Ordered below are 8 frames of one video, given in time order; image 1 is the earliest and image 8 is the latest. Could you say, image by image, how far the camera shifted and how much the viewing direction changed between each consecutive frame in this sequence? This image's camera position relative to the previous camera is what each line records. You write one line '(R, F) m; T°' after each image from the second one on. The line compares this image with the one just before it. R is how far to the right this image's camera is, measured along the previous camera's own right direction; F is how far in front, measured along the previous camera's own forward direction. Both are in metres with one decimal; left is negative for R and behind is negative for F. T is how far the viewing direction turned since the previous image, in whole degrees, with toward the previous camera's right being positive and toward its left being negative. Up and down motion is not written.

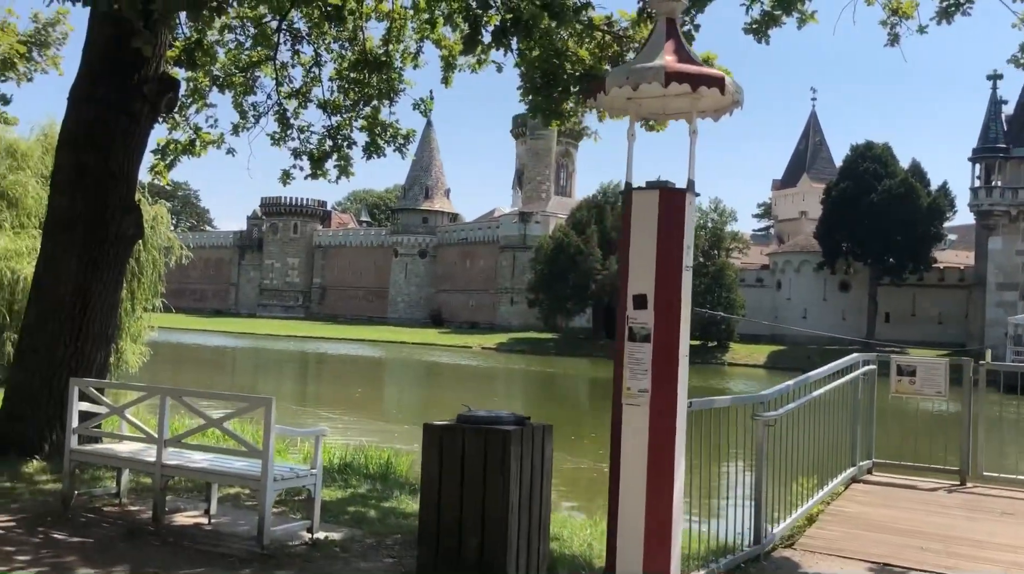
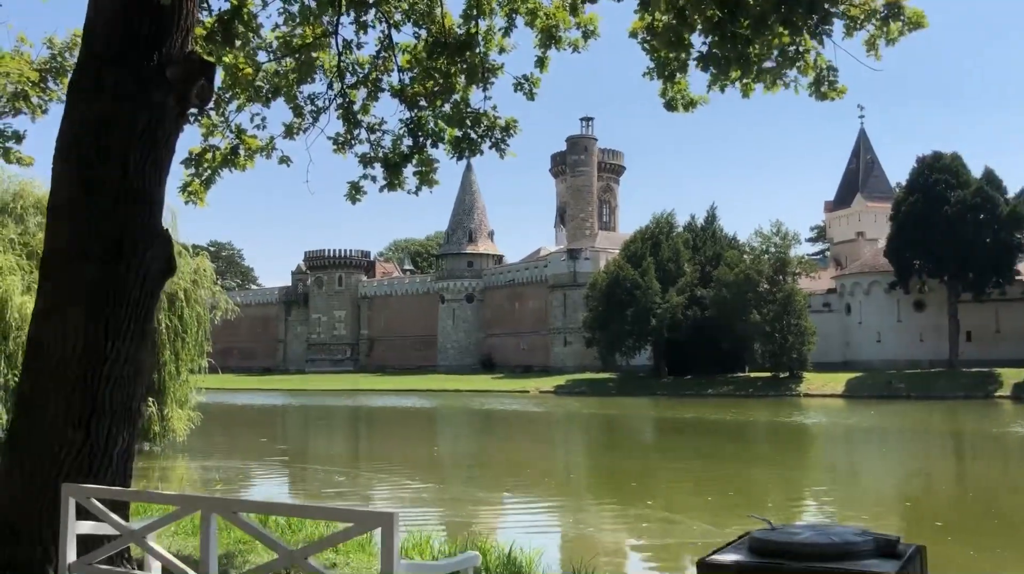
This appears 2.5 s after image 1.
(-0.6, +1.8) m; -2°
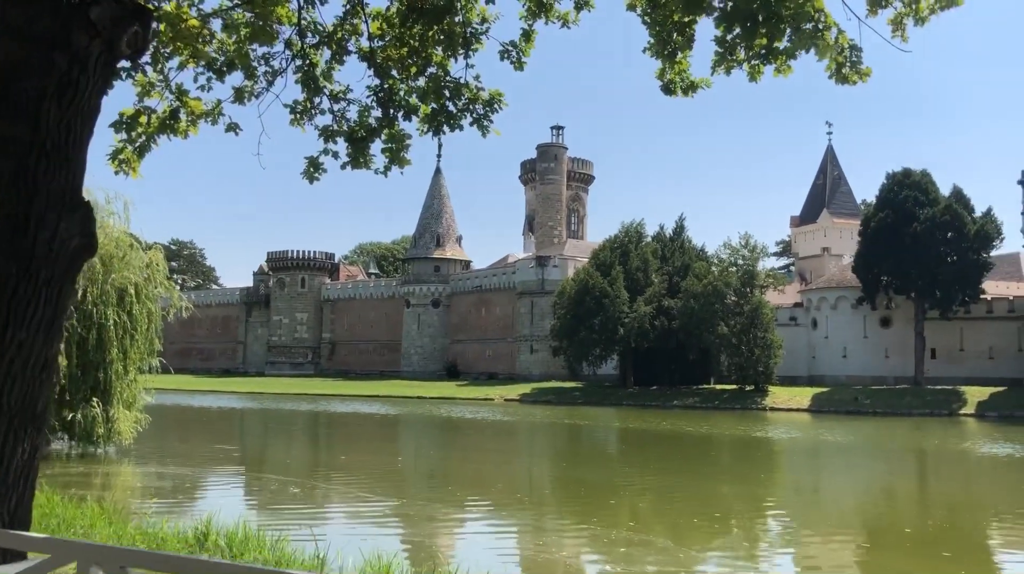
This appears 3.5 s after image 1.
(-0.1, +0.7) m; +2°
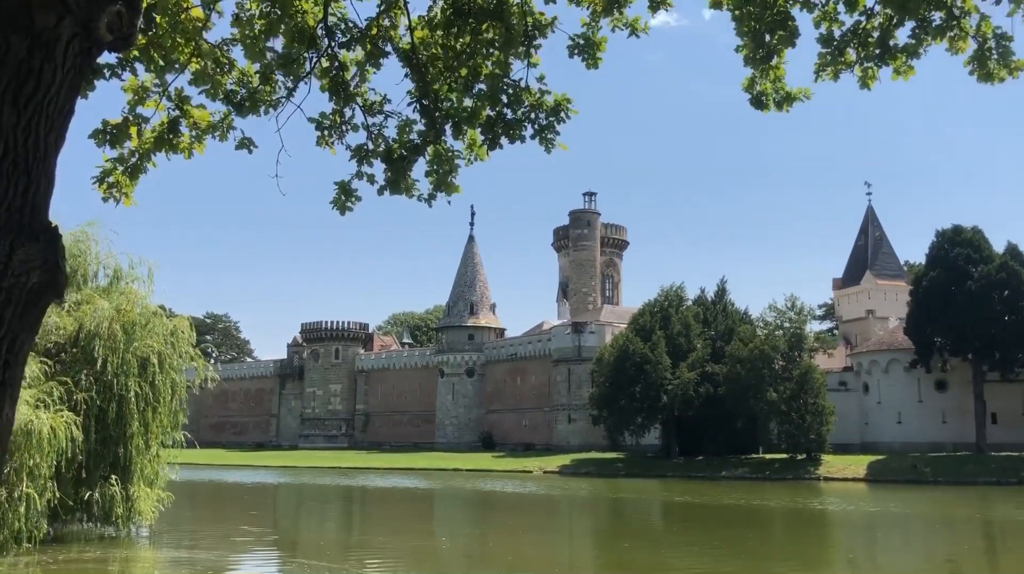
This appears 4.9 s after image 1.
(-0.2, +1.1) m; -2°
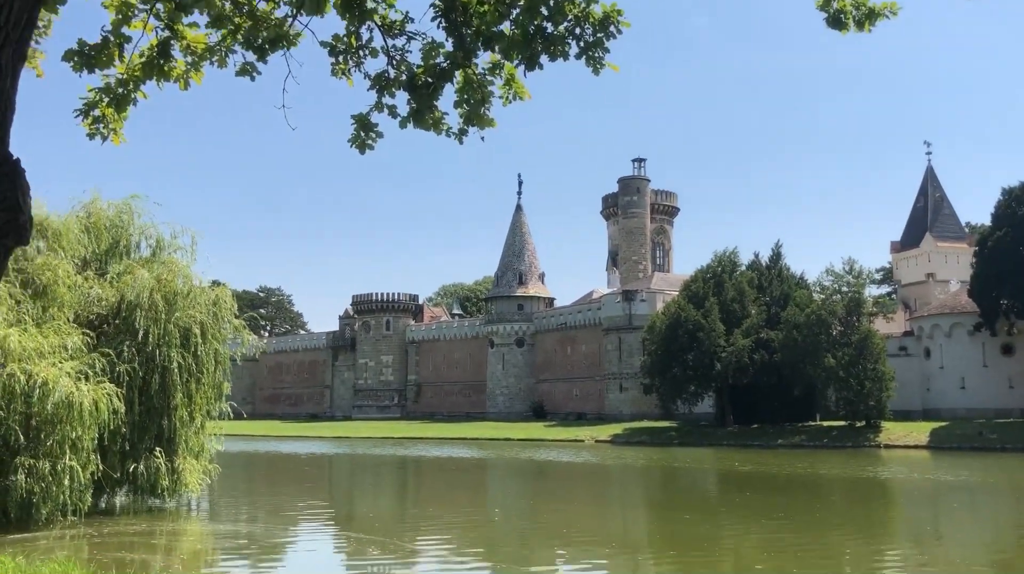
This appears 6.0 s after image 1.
(0.0, +0.5) m; -3°
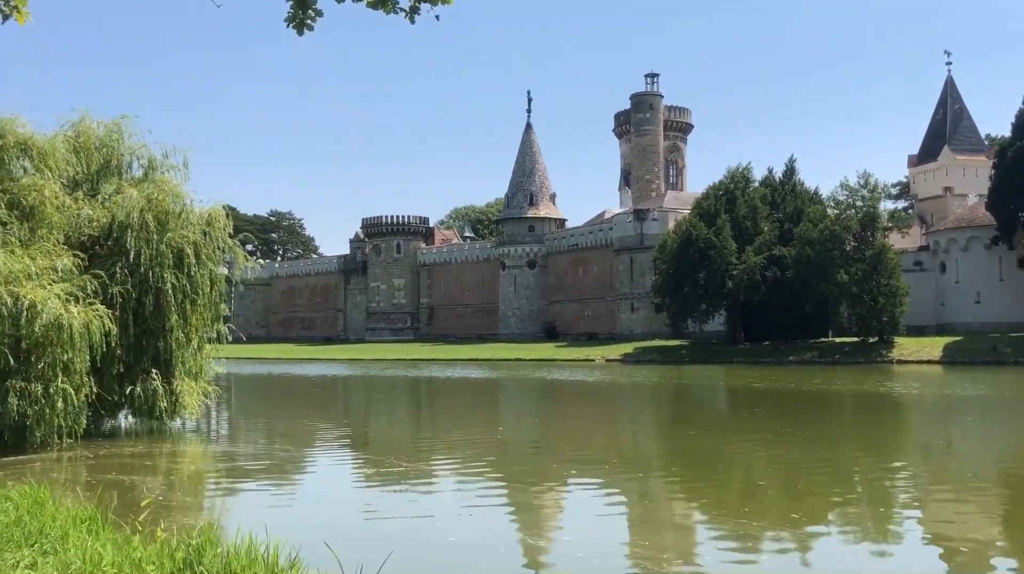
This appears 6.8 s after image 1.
(+0.2, +0.4) m; -1°
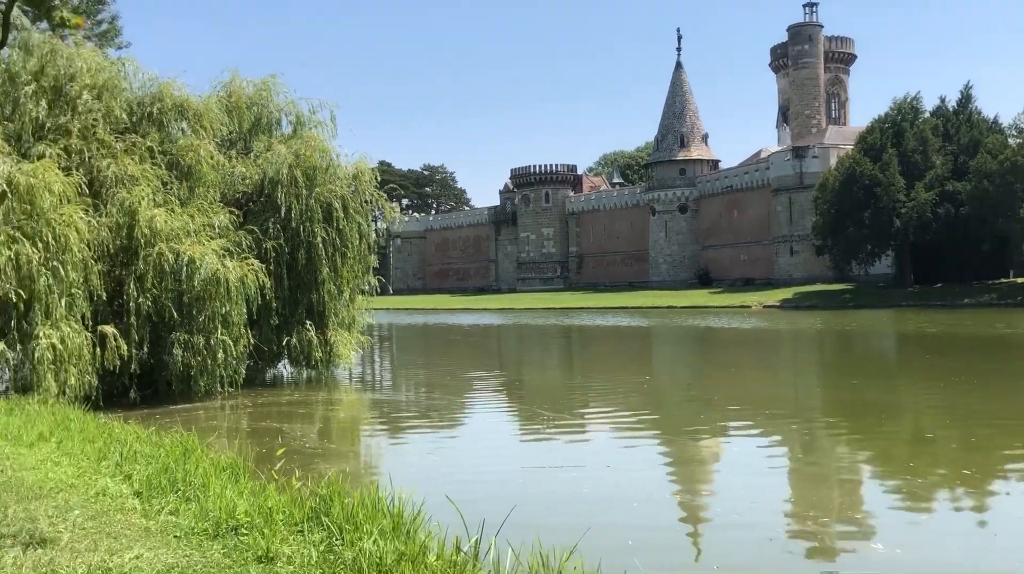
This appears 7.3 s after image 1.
(+0.1, +0.3) m; -9°
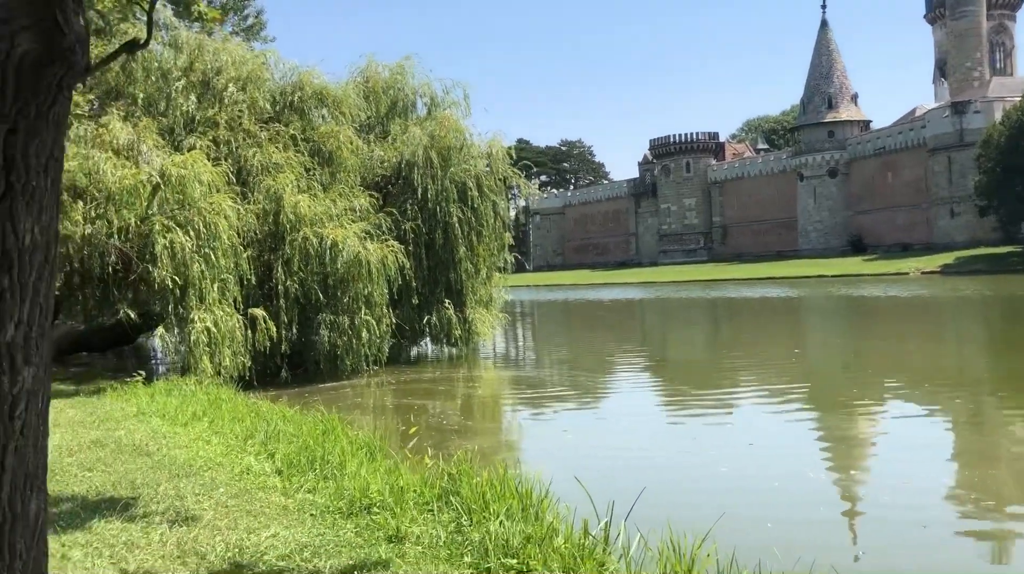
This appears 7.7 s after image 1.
(+0.1, +0.1) m; -9°
